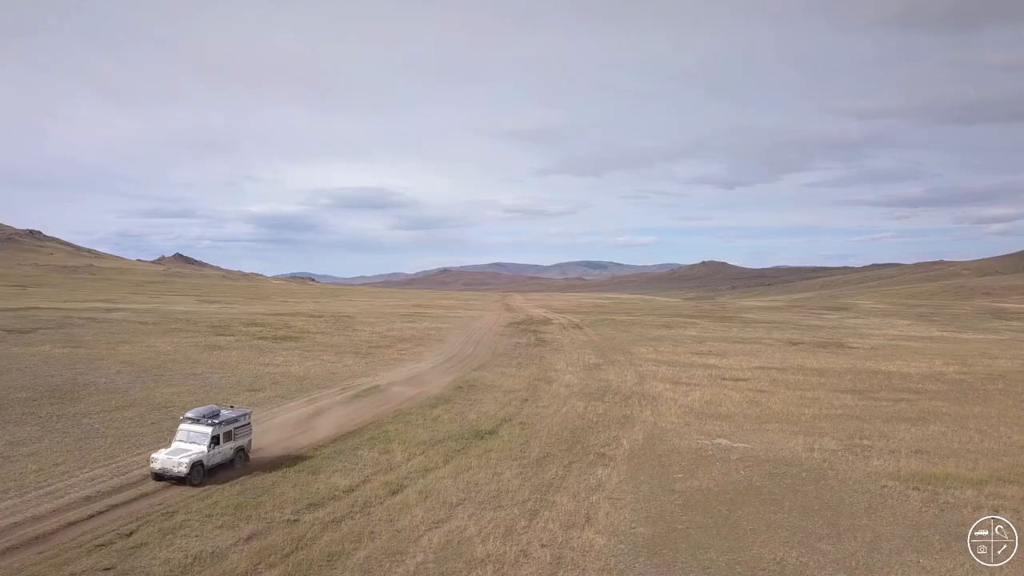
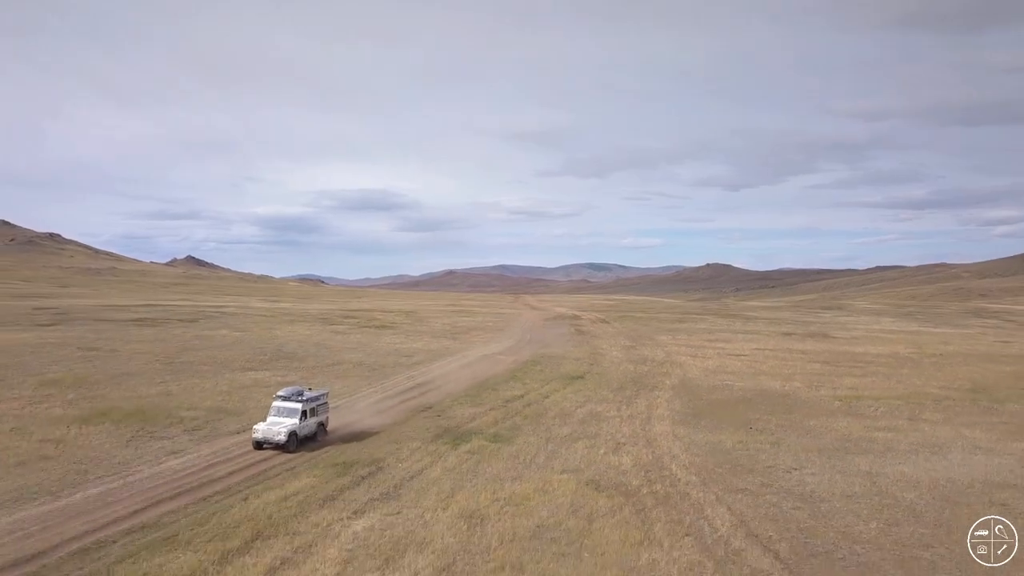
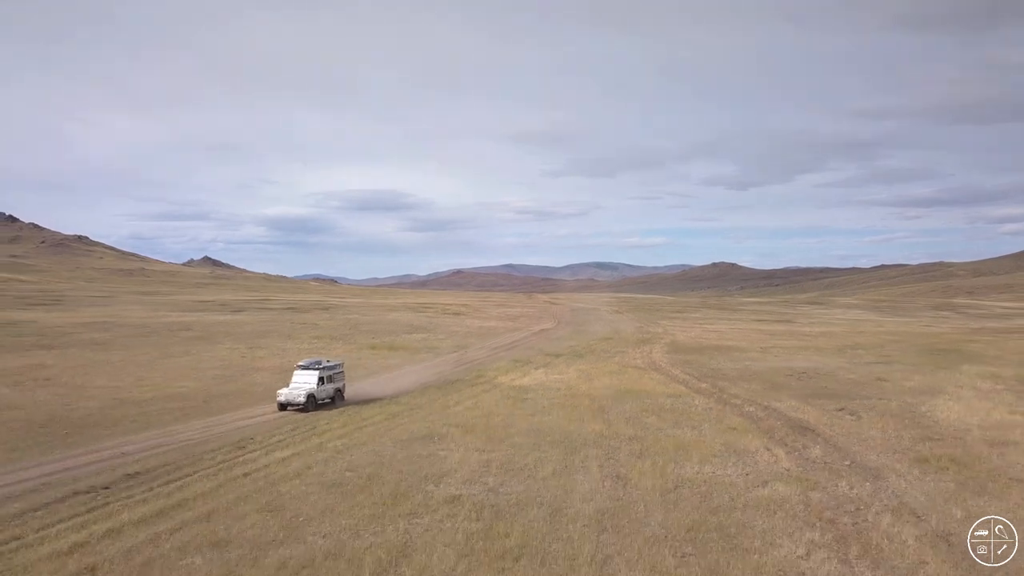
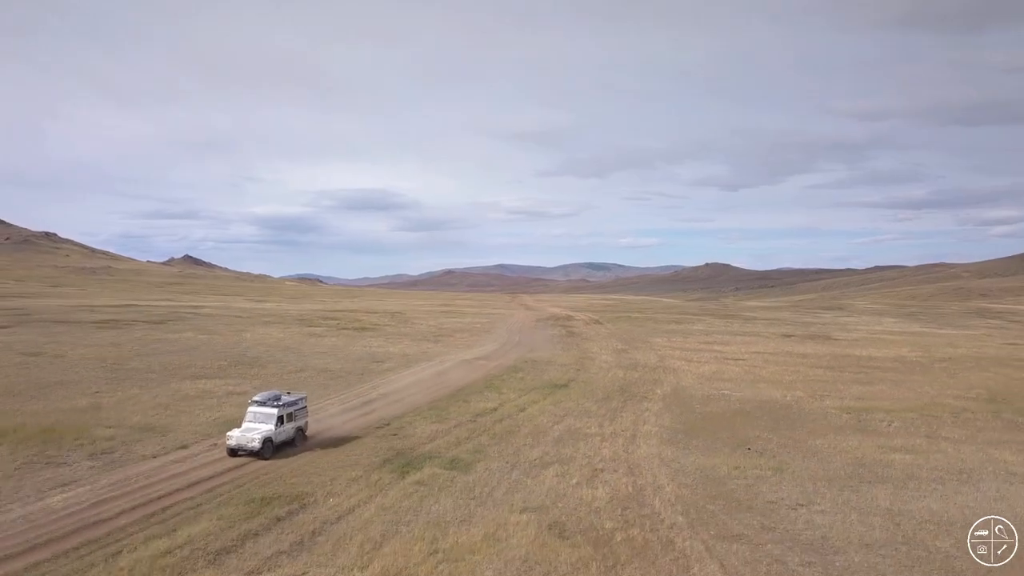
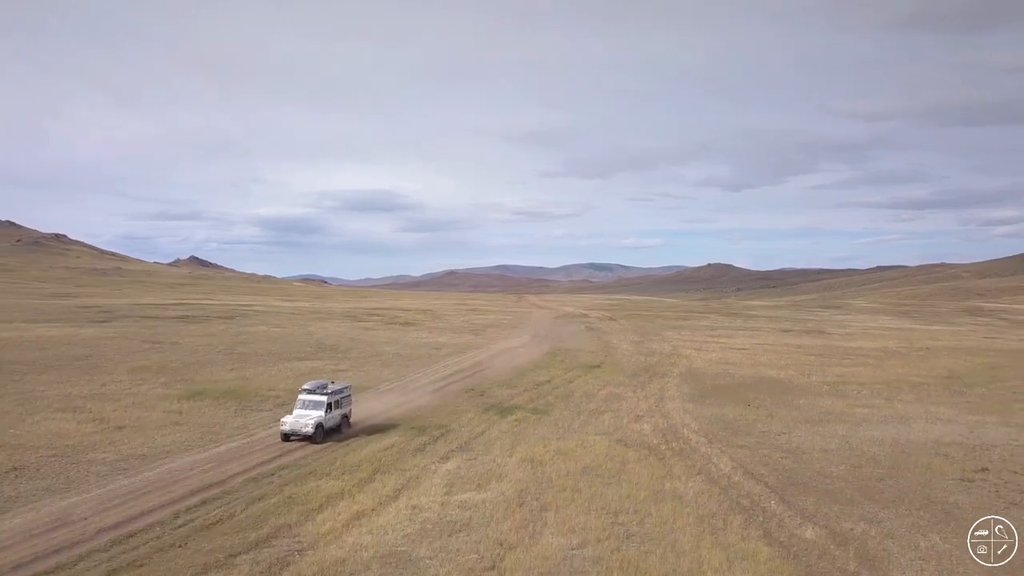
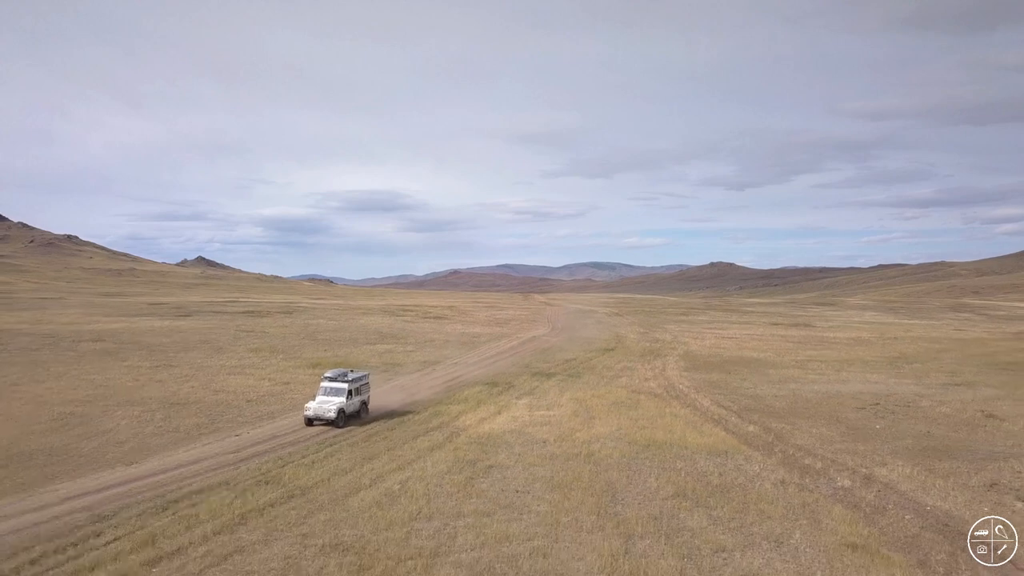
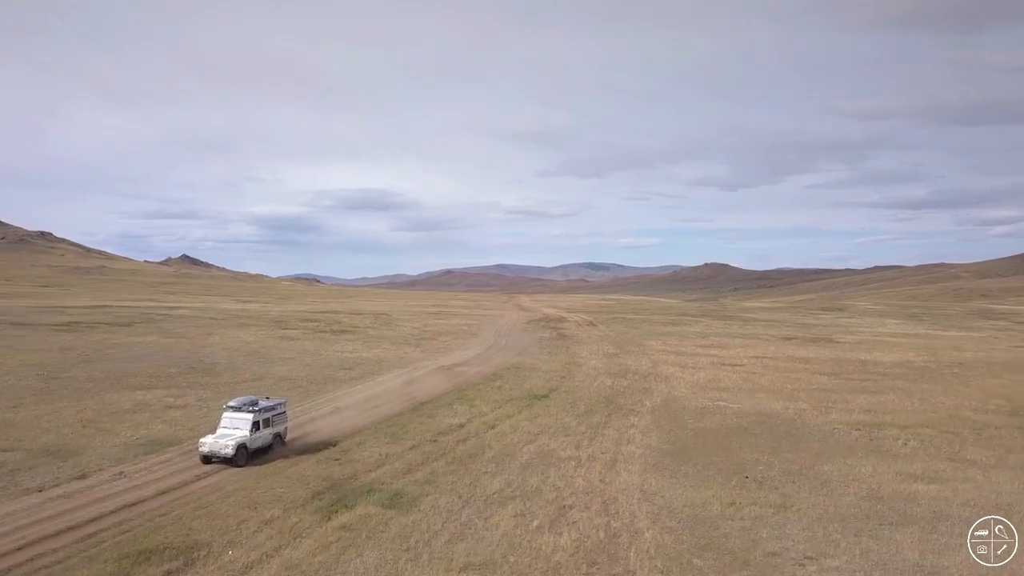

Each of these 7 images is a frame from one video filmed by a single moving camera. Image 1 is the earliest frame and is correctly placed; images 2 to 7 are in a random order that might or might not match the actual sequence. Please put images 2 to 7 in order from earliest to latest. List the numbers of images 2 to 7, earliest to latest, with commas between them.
7, 4, 2, 5, 6, 3
